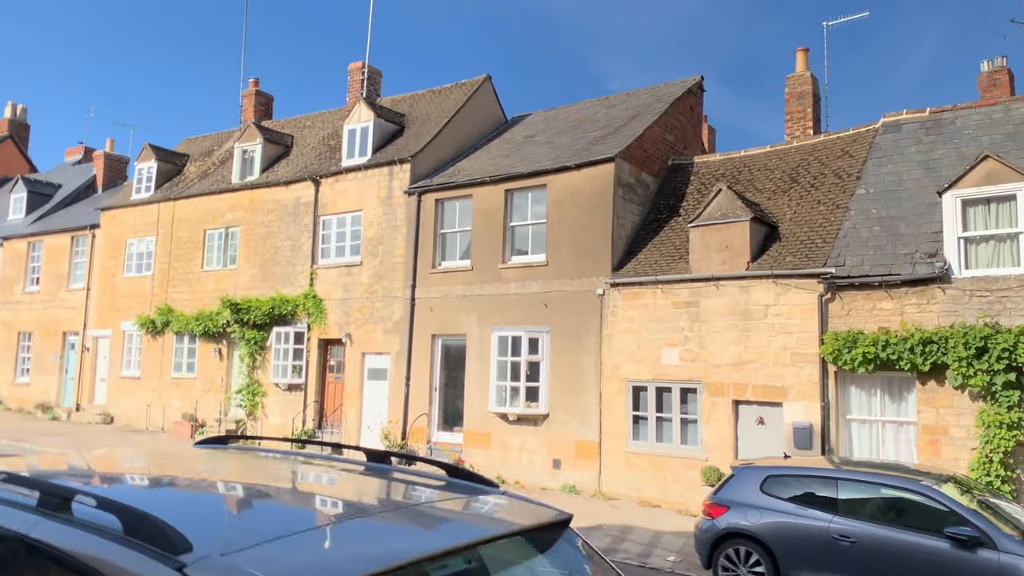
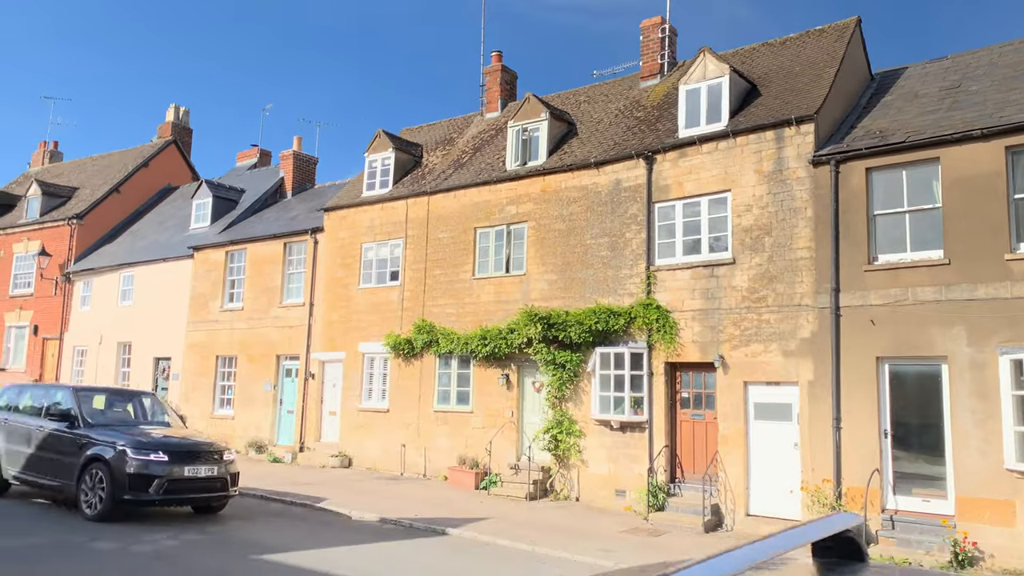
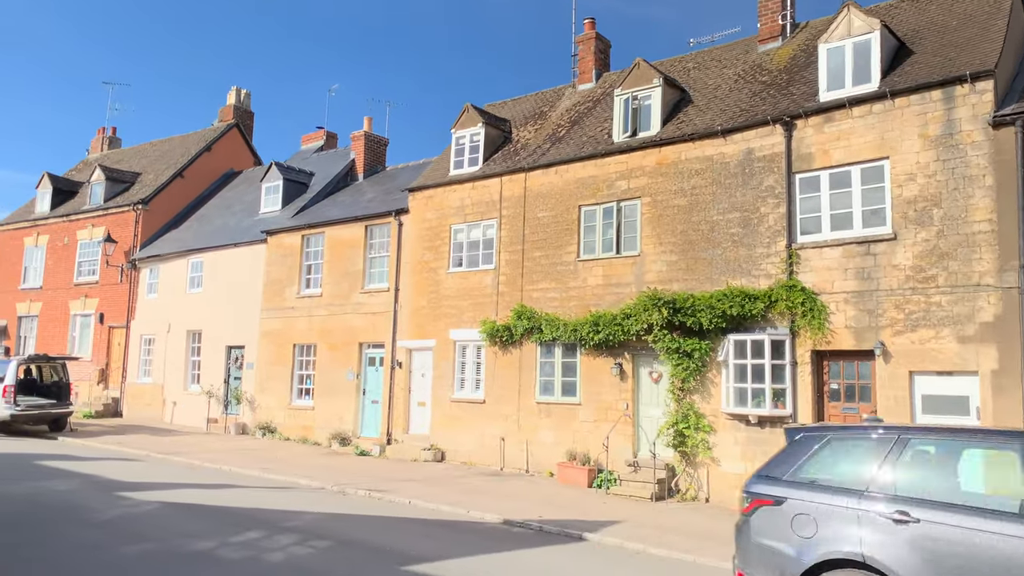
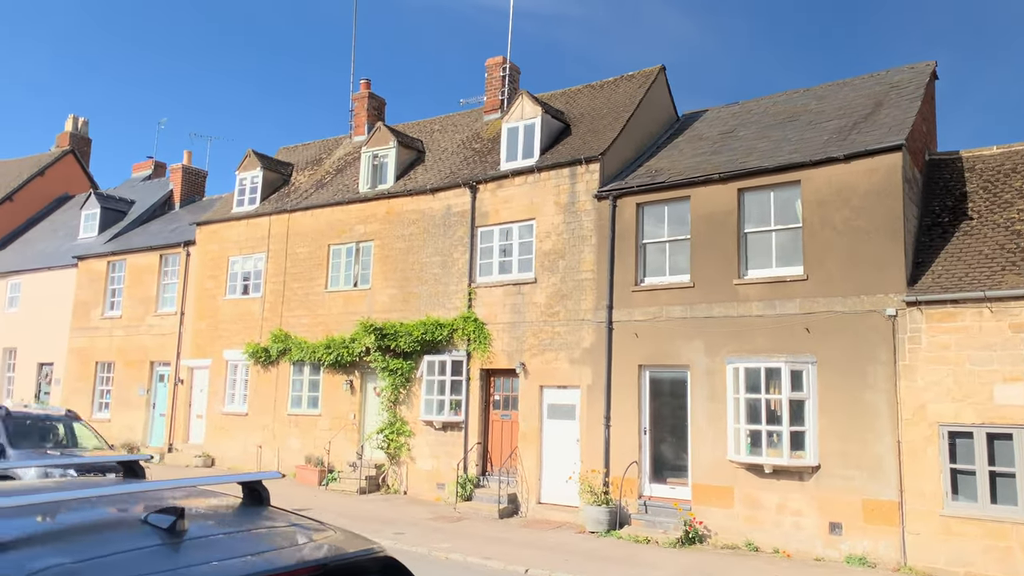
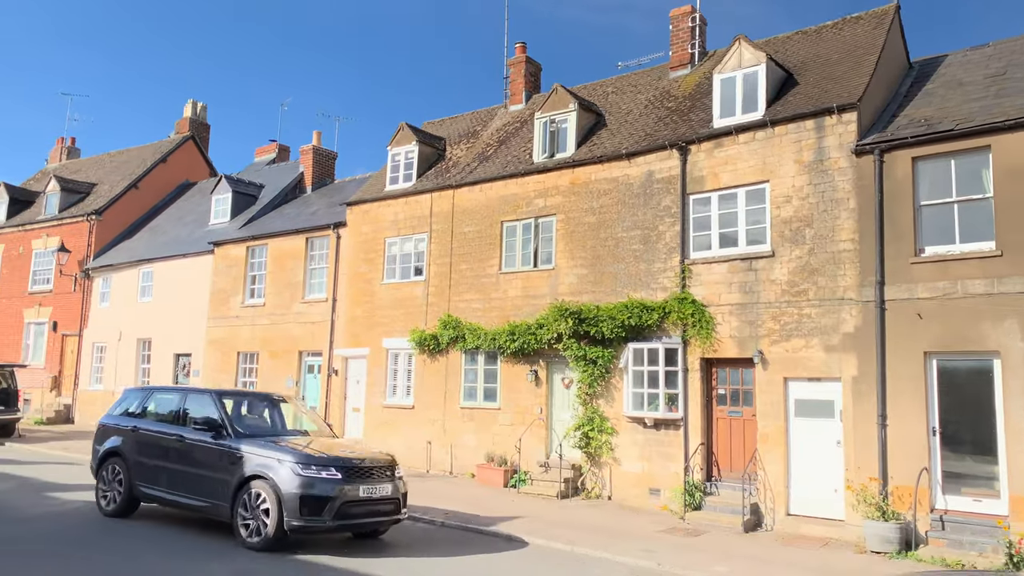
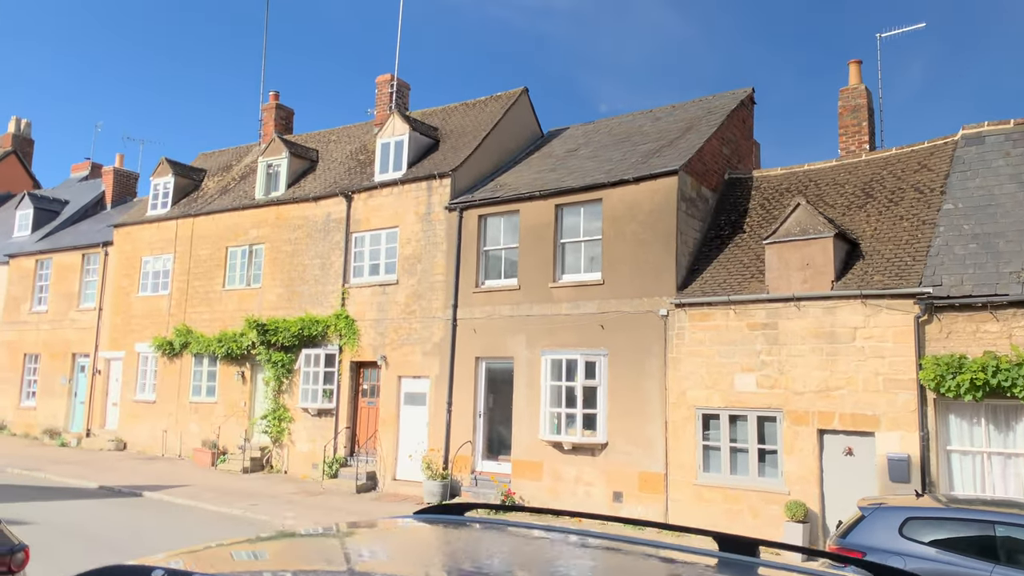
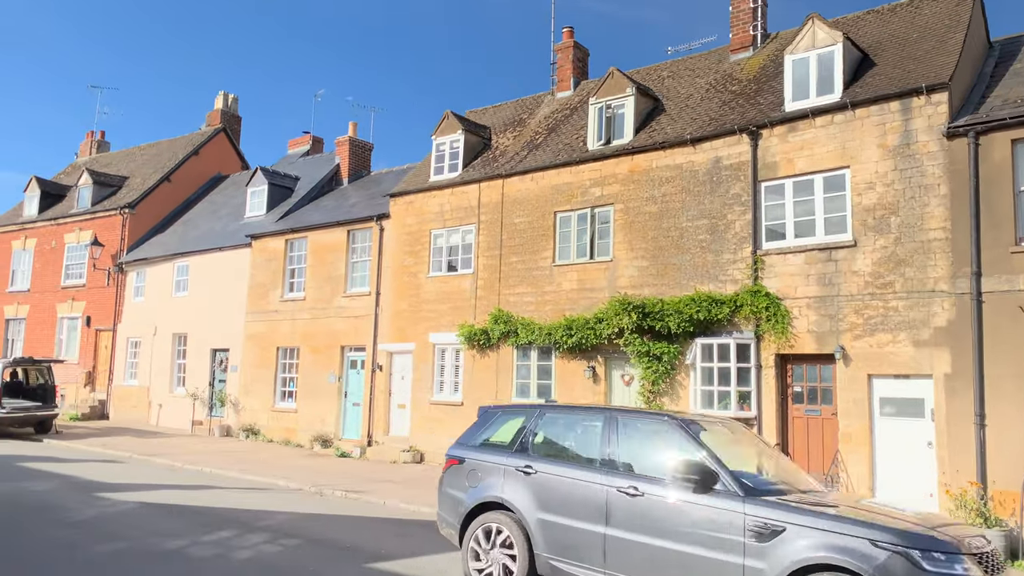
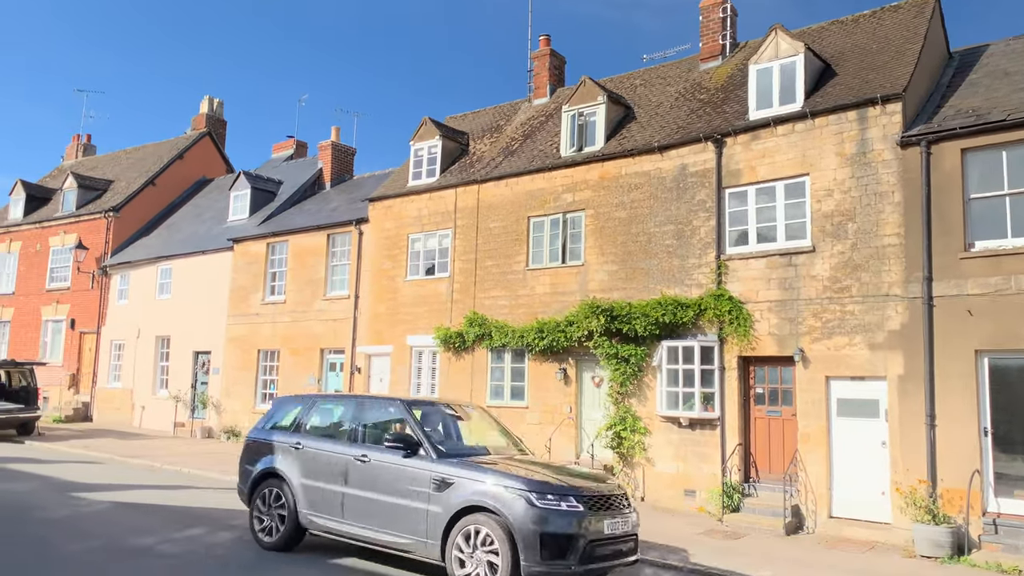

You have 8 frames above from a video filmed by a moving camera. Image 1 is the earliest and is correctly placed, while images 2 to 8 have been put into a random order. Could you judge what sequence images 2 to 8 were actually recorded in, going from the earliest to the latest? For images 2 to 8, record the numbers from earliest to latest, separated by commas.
6, 4, 2, 5, 8, 7, 3
